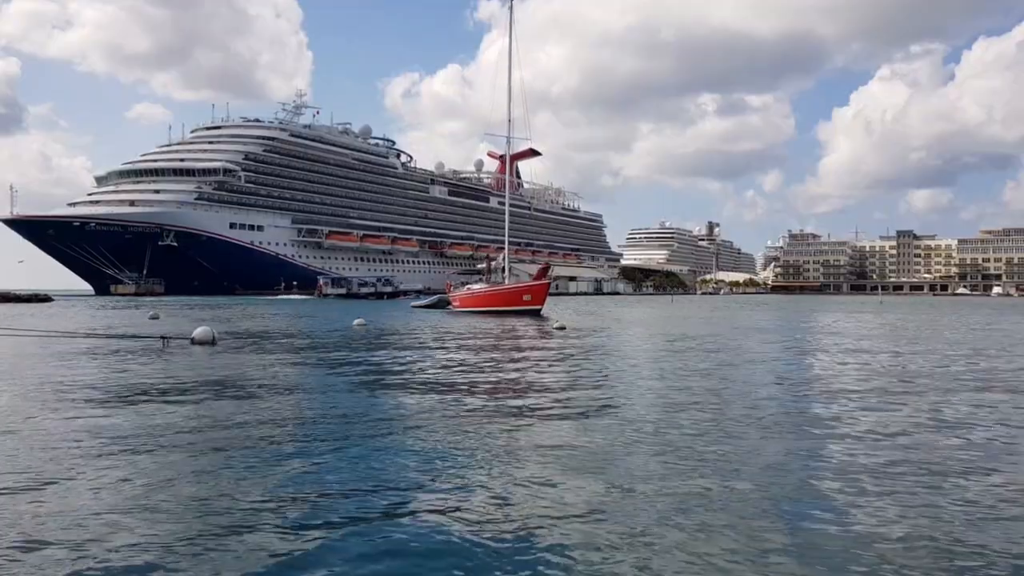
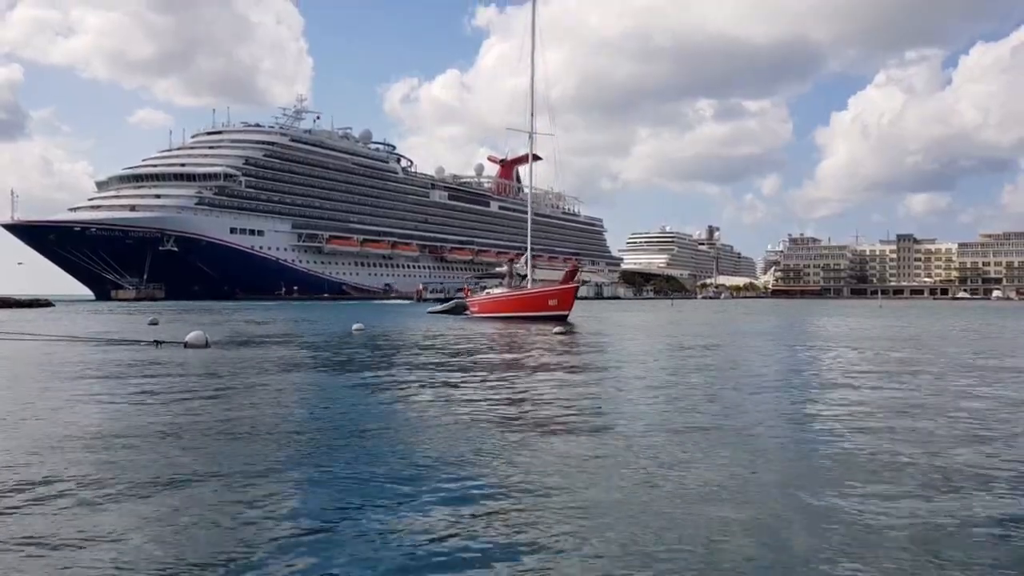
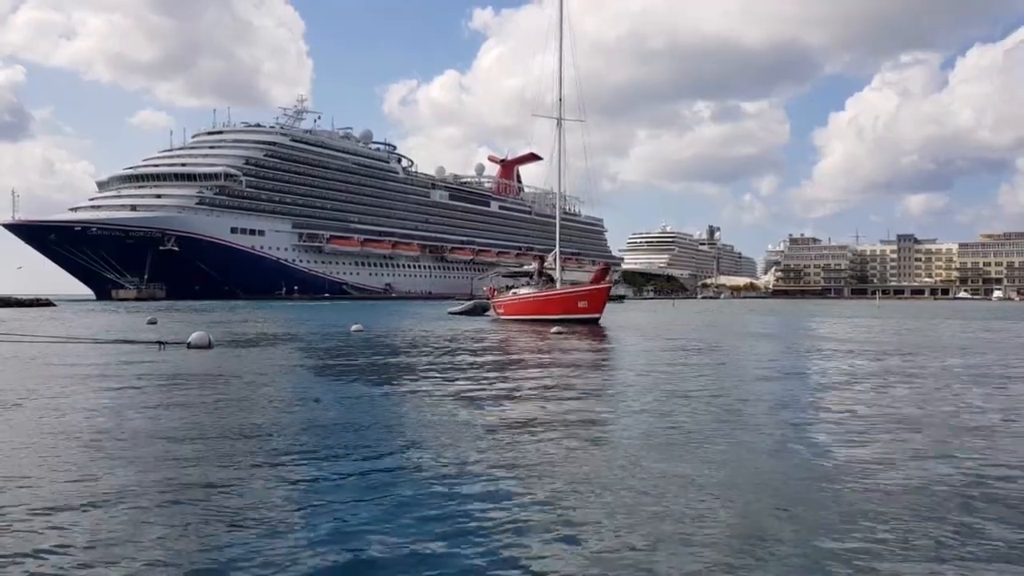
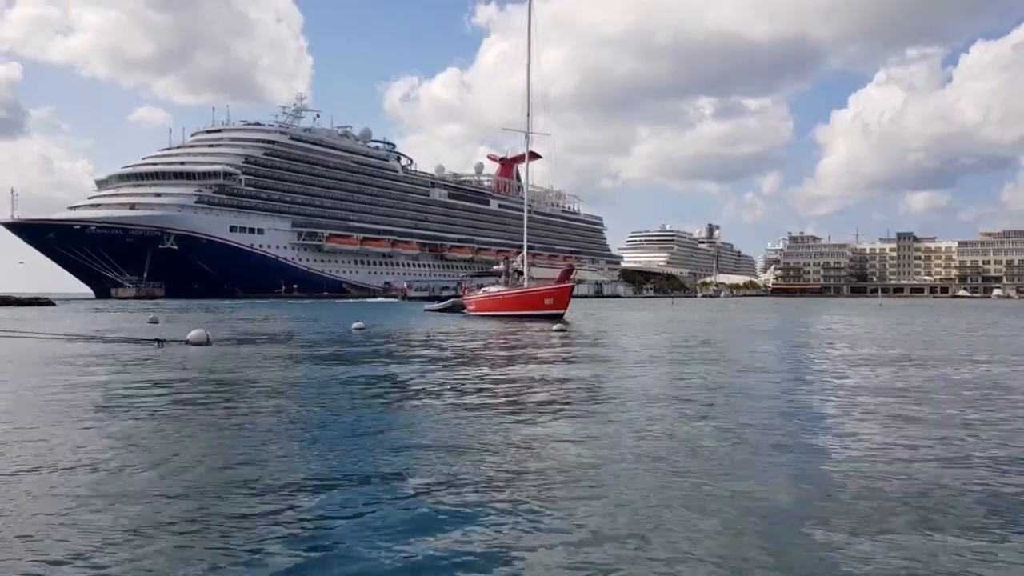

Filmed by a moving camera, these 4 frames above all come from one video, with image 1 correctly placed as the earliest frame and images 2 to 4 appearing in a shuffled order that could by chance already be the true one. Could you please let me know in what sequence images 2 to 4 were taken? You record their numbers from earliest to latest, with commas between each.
4, 2, 3
